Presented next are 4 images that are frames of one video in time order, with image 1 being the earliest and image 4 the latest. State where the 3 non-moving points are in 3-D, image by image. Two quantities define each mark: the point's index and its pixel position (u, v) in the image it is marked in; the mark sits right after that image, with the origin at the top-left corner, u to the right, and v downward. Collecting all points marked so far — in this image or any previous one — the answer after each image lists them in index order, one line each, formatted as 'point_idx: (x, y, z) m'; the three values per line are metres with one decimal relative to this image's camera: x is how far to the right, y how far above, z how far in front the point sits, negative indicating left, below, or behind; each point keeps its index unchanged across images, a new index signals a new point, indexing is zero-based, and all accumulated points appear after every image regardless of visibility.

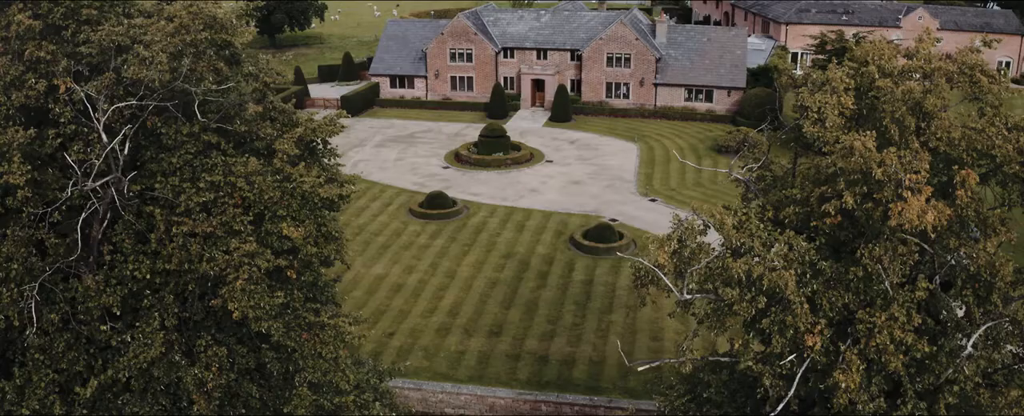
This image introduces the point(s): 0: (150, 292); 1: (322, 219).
0: (-8.5, -2.0, +19.1) m
1: (-4.6, -0.3, +19.6) m
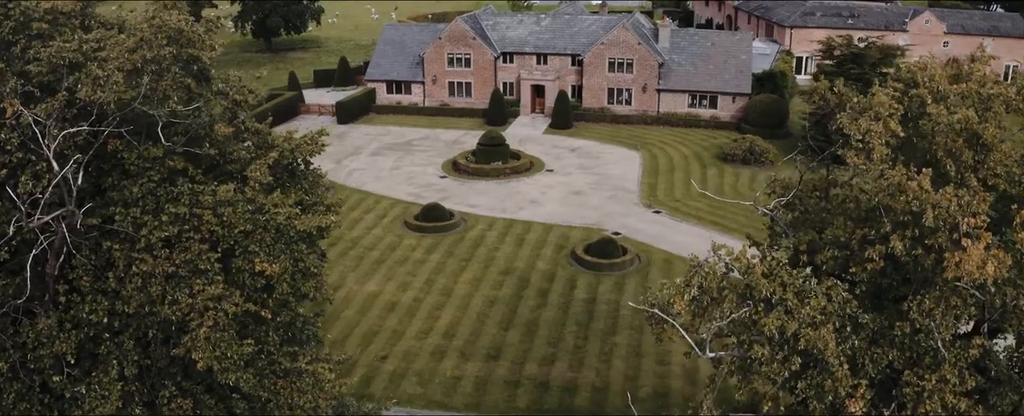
0: (-8.5, -2.7, +17.2) m
1: (-4.6, -1.0, +17.8) m
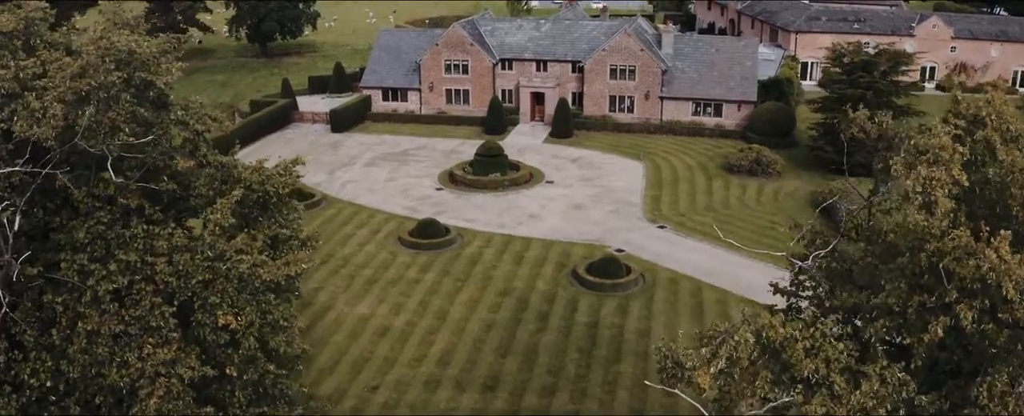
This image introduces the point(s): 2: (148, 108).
0: (-8.6, -3.5, +15.2) m
1: (-4.7, -1.8, +15.8) m
2: (-7.2, +1.9, +16.2) m
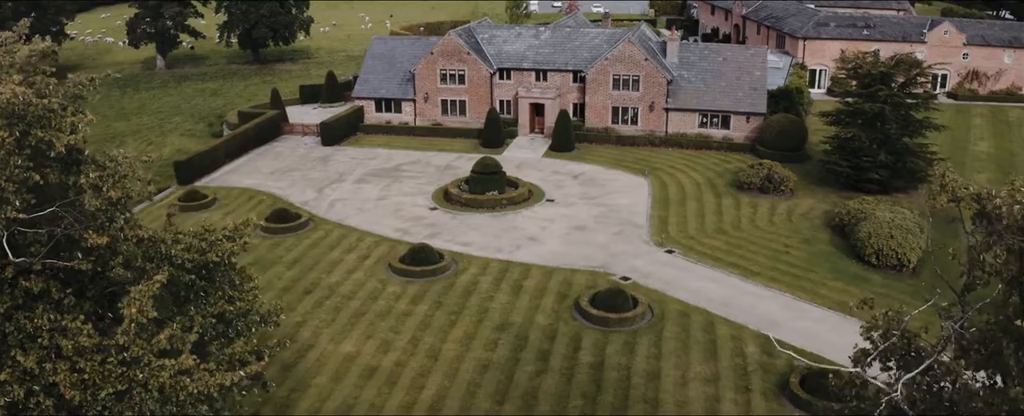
0: (-8.7, -4.8, +12.2) m
1: (-4.8, -3.1, +12.7) m
2: (-7.3, +0.6, +13.1) m
